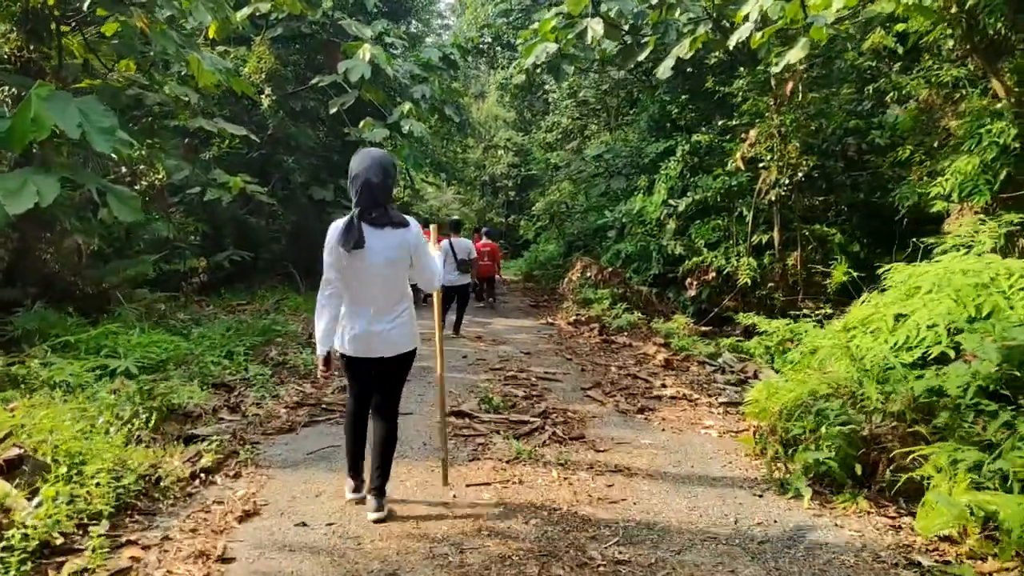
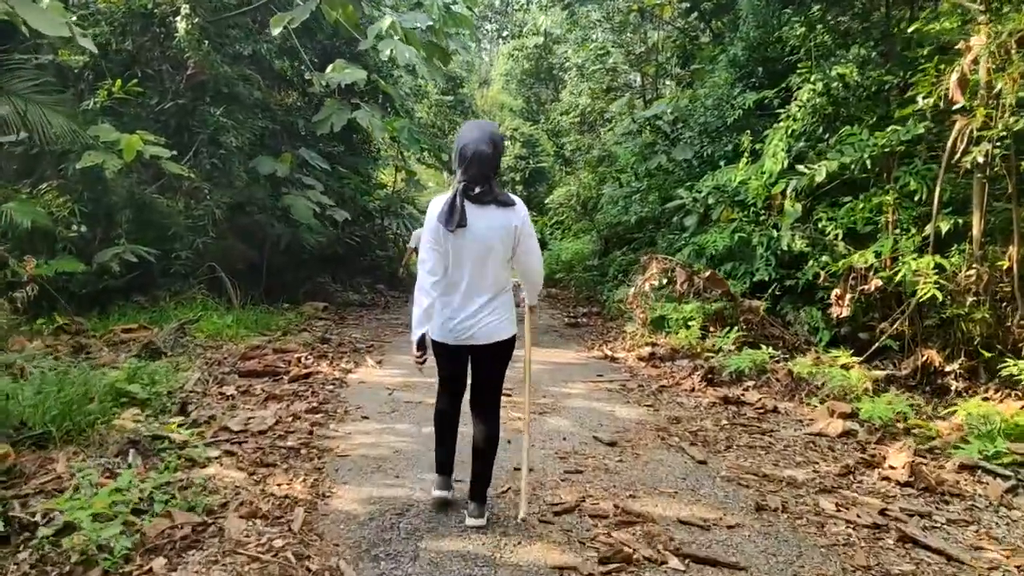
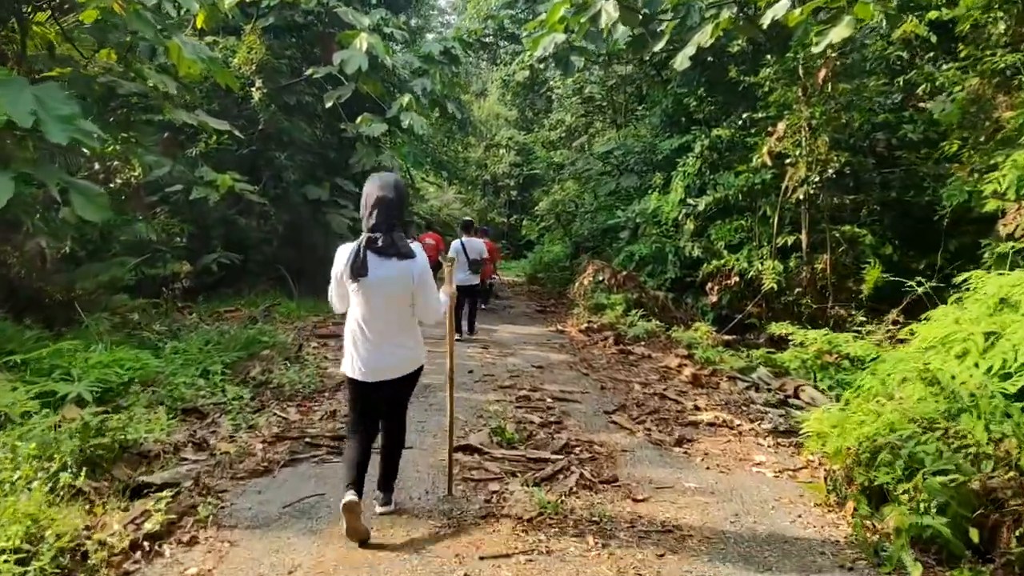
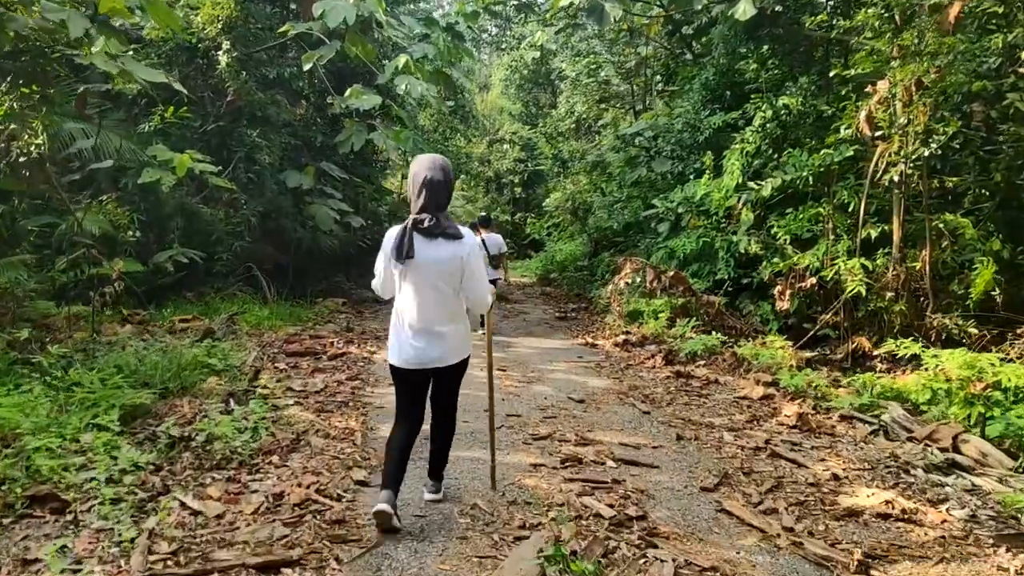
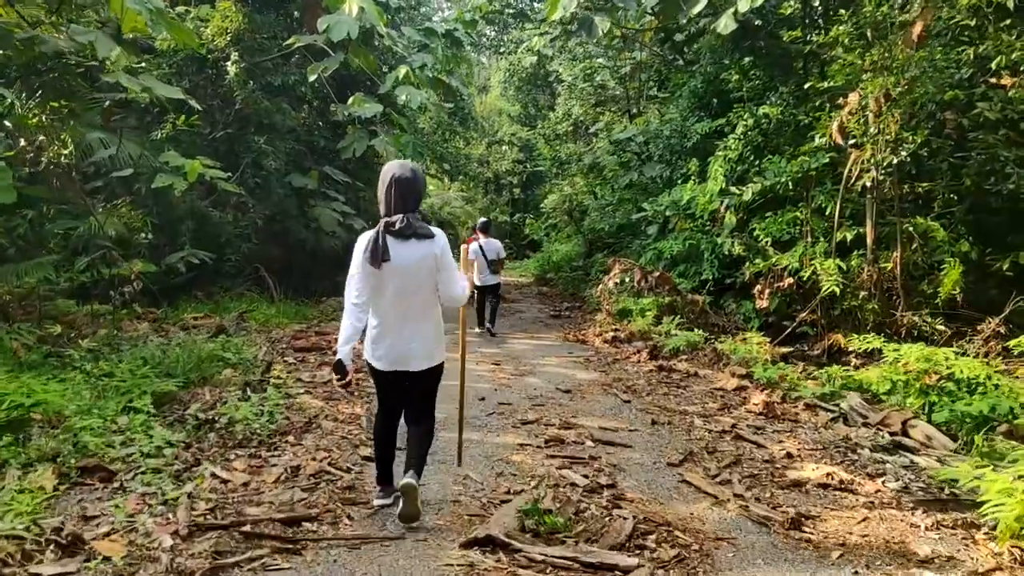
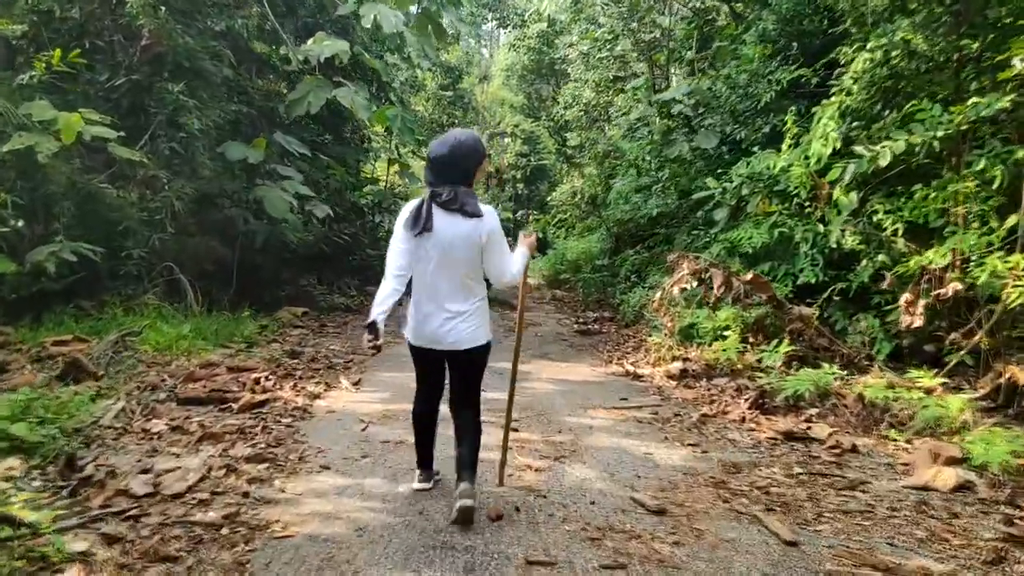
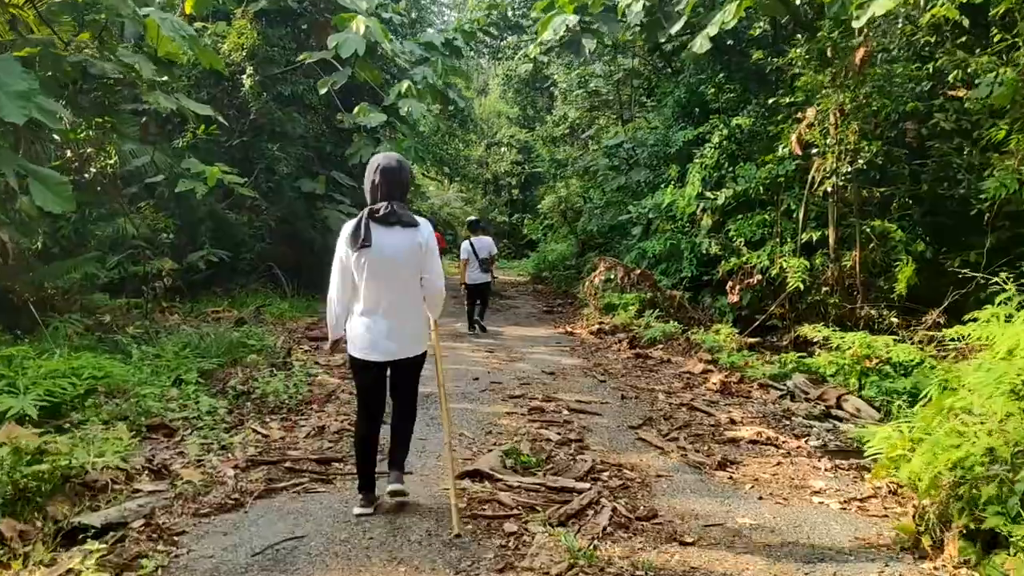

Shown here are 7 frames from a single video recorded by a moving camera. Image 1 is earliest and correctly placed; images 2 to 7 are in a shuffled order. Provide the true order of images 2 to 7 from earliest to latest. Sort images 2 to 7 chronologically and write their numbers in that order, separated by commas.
3, 7, 5, 4, 2, 6
